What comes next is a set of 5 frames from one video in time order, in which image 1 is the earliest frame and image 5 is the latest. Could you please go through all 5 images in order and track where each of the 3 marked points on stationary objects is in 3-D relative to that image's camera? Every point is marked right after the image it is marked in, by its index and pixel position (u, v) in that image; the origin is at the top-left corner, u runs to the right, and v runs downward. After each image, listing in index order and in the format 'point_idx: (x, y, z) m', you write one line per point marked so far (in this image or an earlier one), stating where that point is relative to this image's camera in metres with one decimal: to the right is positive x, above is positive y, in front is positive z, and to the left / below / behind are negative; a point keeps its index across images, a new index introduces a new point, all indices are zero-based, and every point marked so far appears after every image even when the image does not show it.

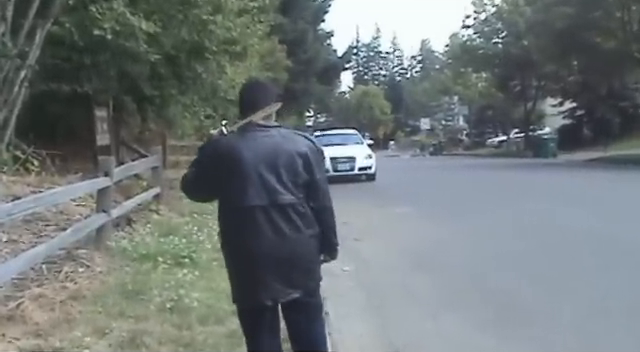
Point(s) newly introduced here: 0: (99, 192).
0: (-3.8, -0.3, +12.0) m
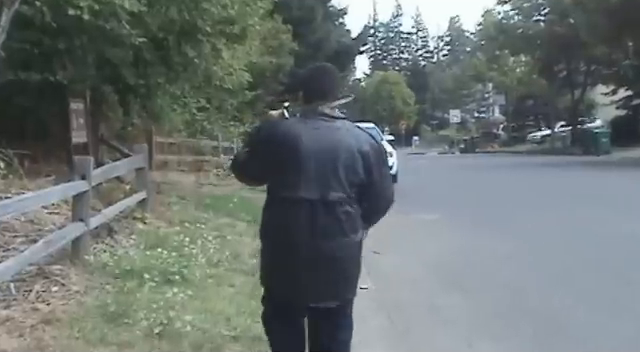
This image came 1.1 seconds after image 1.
0: (-3.6, -0.3, +10.2) m
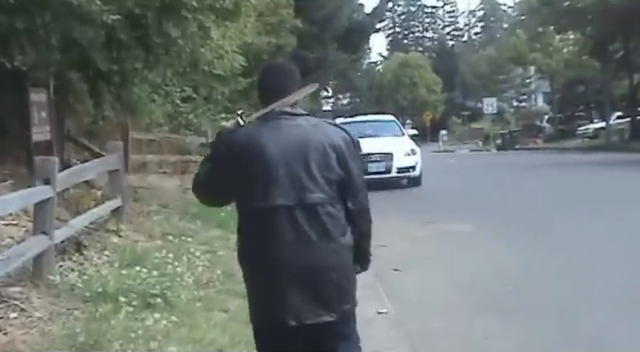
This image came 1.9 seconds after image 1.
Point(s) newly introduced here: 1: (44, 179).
0: (-3.5, -0.4, +8.5) m
1: (-3.5, 0.0, +8.6) m
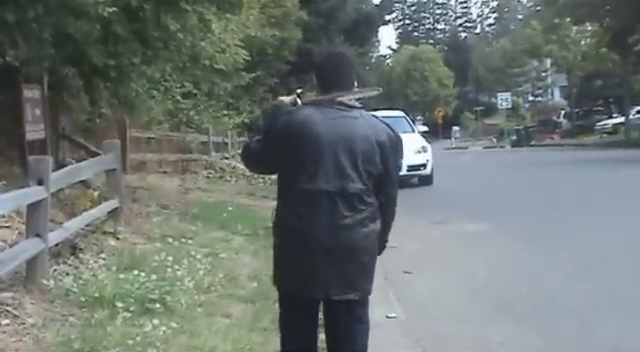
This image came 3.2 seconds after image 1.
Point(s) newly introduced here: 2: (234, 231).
0: (-3.4, -0.4, +8.1) m
1: (-3.4, 0.0, +8.2) m
2: (-1.4, -0.9, +11.5) m
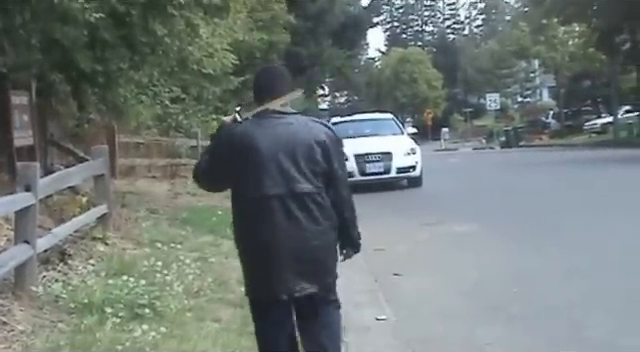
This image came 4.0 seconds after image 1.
0: (-3.6, -0.5, +8.1) m
1: (-3.5, -0.1, +8.2) m
2: (-1.6, -1.0, +11.4) m
